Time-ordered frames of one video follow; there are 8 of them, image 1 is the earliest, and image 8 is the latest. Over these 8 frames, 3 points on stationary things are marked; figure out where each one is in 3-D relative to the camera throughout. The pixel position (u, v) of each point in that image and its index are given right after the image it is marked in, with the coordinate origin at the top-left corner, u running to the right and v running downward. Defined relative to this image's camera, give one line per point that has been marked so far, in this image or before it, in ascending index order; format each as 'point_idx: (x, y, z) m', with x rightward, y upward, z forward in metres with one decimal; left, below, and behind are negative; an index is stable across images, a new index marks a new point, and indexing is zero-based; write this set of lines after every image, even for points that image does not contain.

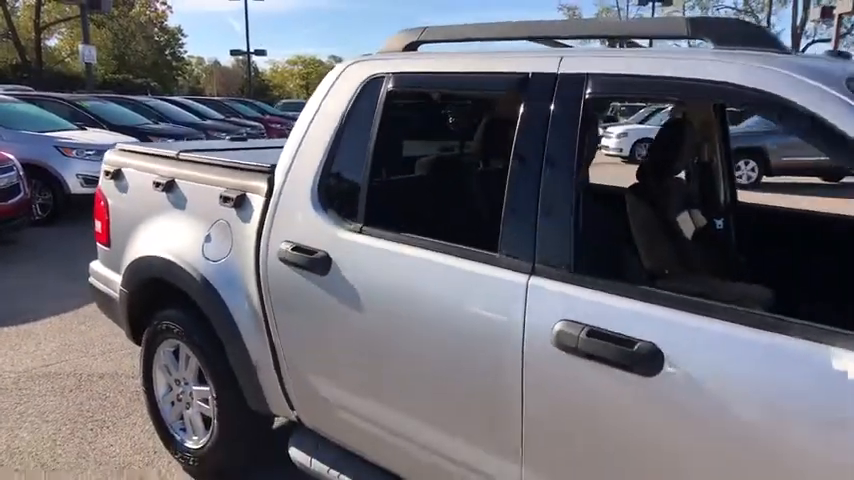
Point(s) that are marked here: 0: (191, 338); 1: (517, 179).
0: (-1.2, -0.5, +3.1) m
1: (+0.3, +0.2, +2.1) m
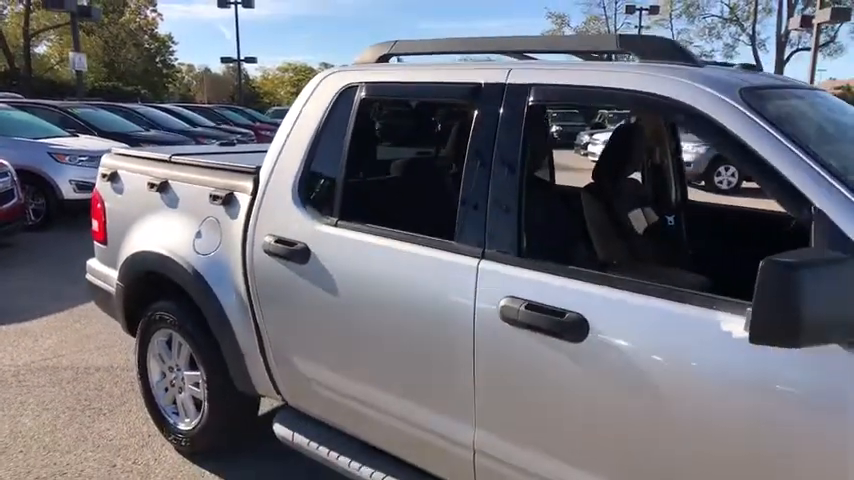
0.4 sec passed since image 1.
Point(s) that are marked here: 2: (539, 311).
0: (-1.3, -0.5, +3.4) m
1: (+0.2, +0.2, +2.4) m
2: (+0.4, -0.2, +2.1) m
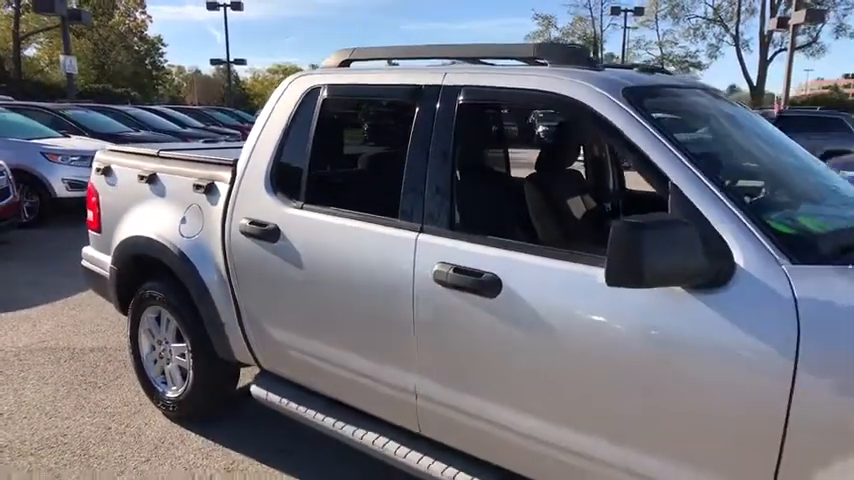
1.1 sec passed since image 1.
0: (-1.6, -0.4, +3.8) m
1: (-0.1, +0.3, +2.8) m
2: (+0.1, -0.1, +2.5) m
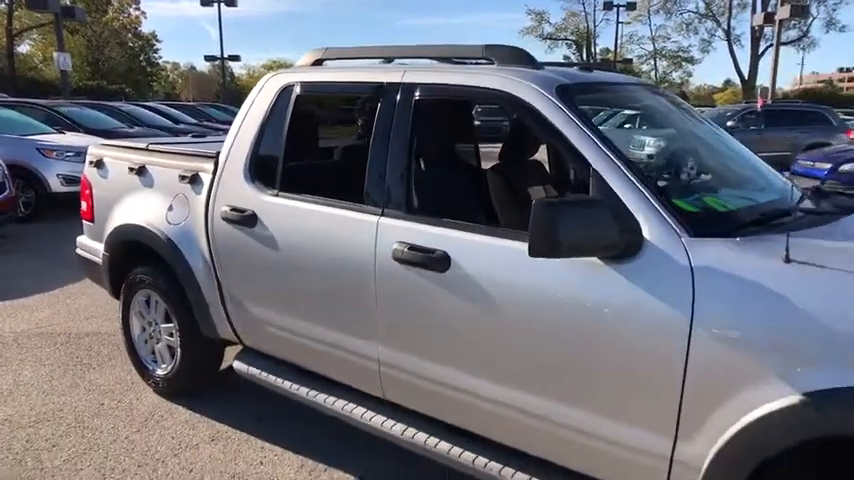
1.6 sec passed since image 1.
0: (-1.7, -0.3, +4.1) m
1: (-0.3, +0.4, +3.1) m
2: (0.0, -0.1, +2.8) m
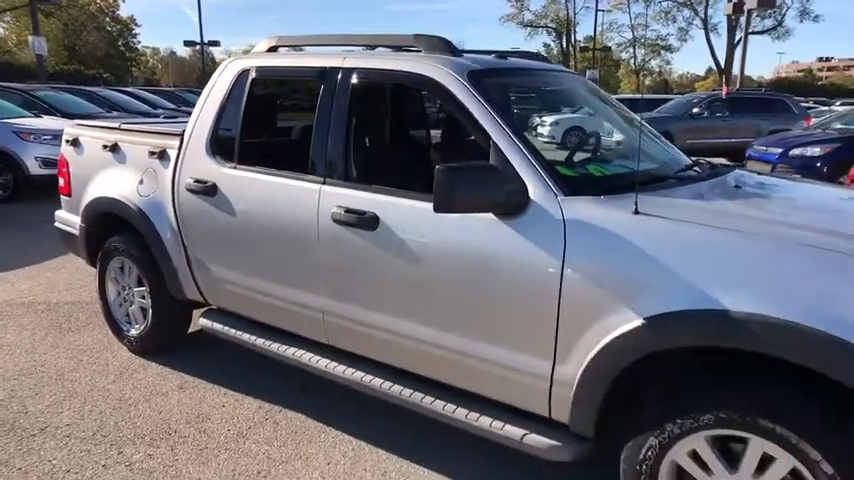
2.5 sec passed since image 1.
0: (-2.1, -0.1, +4.5) m
1: (-0.6, +0.6, +3.5) m
2: (-0.4, +0.1, +3.2) m
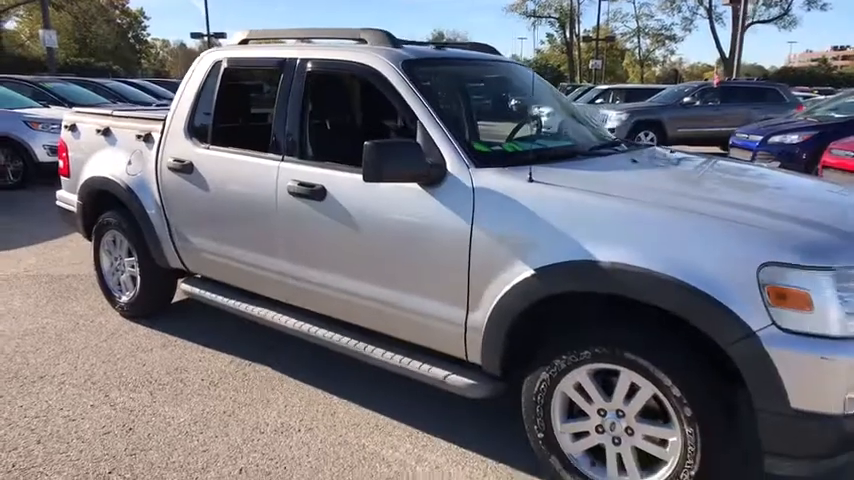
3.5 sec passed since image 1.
0: (-2.4, +0.1, +5.0) m
1: (-0.9, +0.8, +4.0) m
2: (-0.7, +0.3, +3.7) m
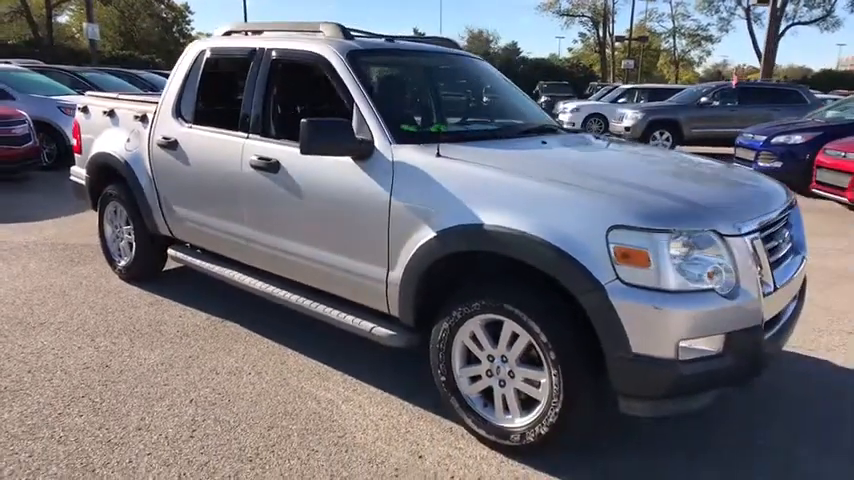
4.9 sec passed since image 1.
0: (-2.7, +0.4, +5.6) m
1: (-1.3, +1.0, +4.5) m
2: (-1.1, +0.5, +4.2) m
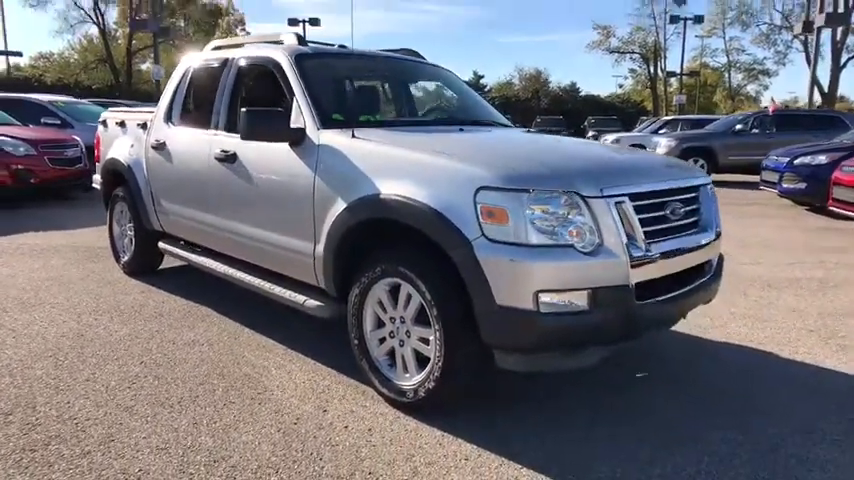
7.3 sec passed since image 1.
0: (-3.0, +0.4, +6.2) m
1: (-1.7, +1.1, +5.0) m
2: (-1.5, +0.6, +4.7) m
